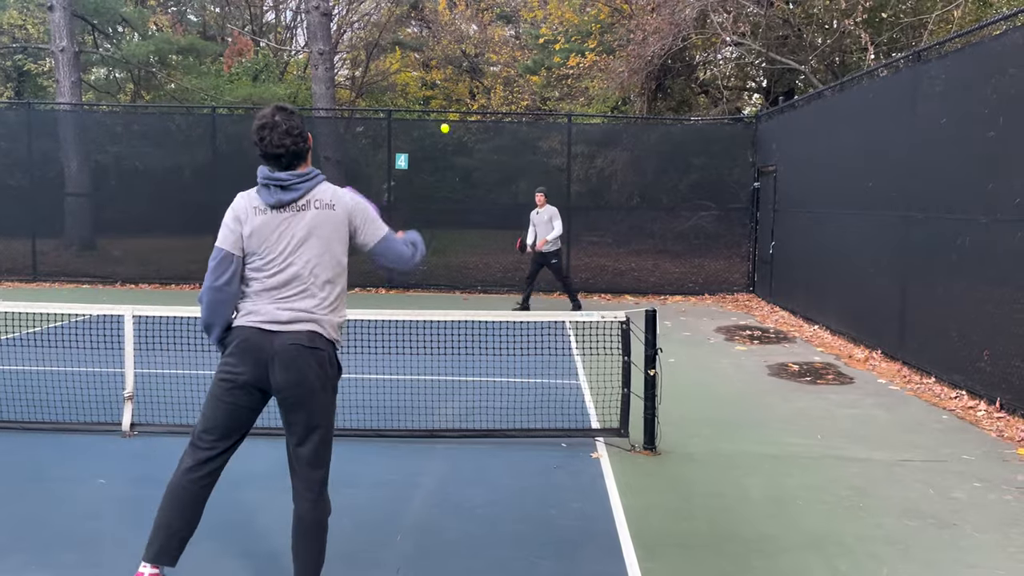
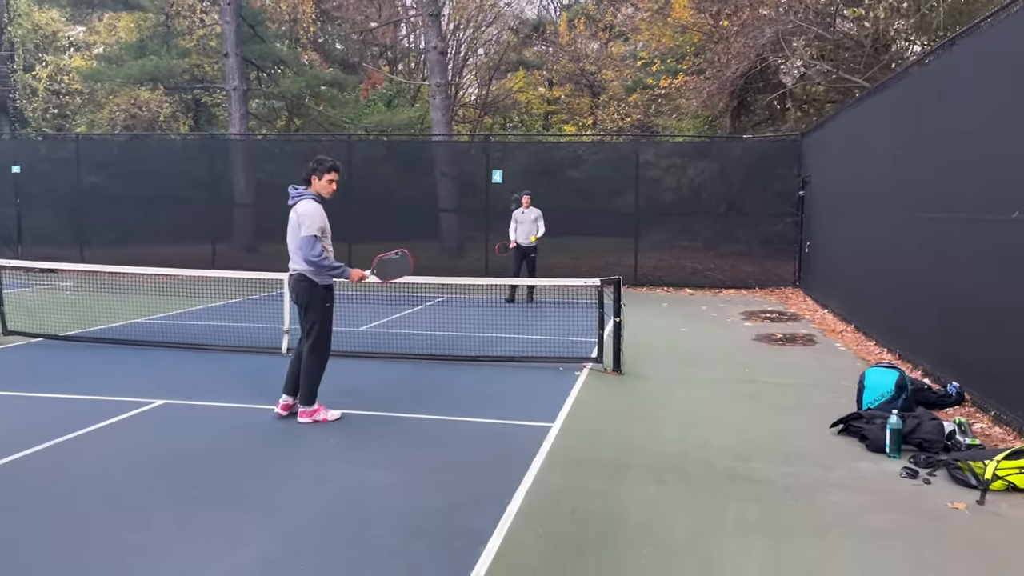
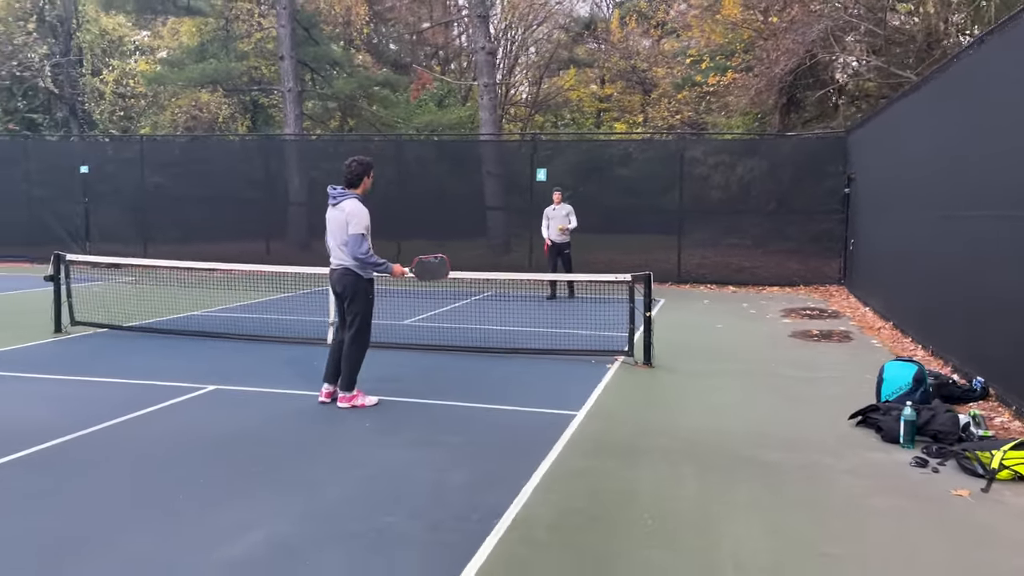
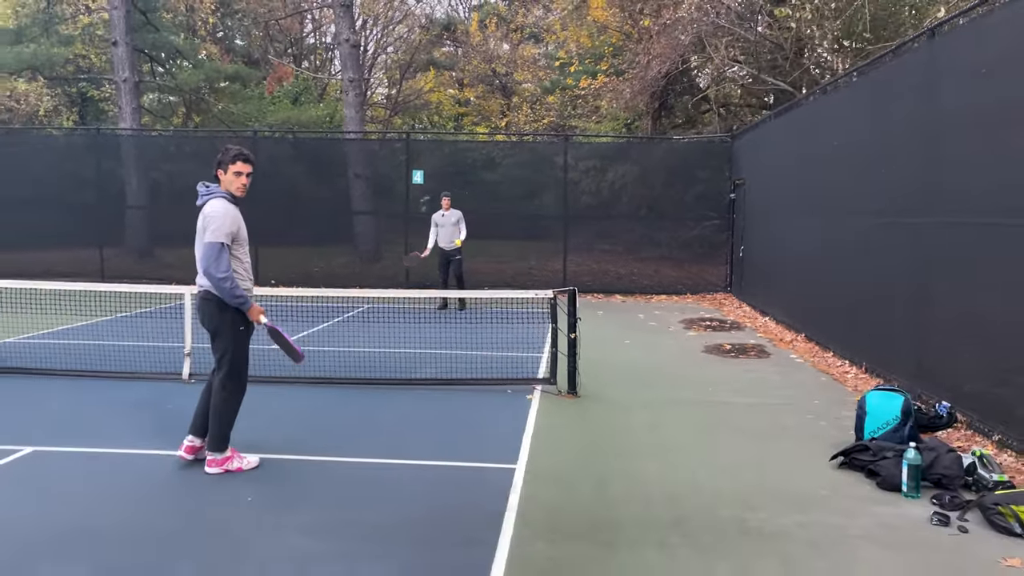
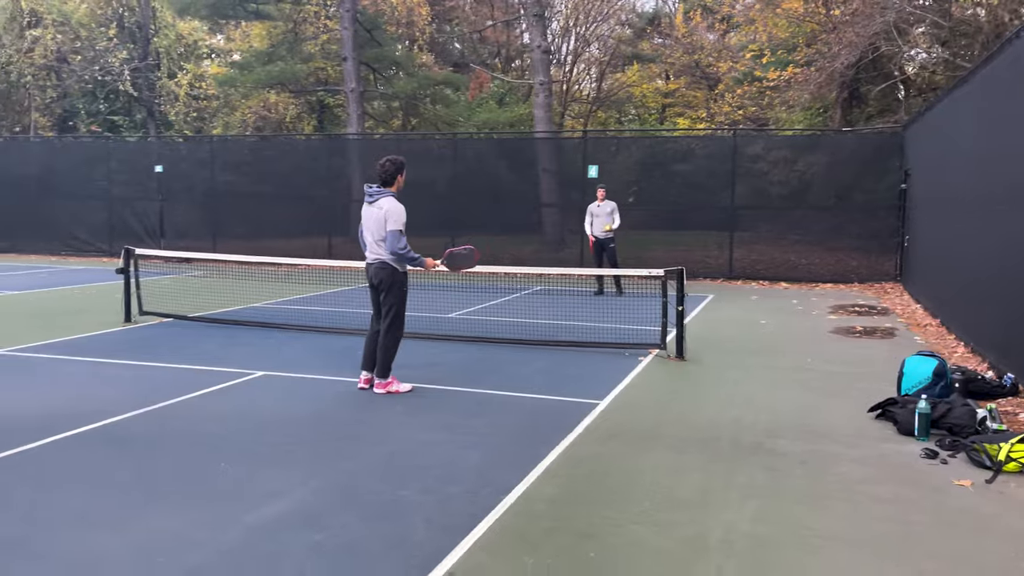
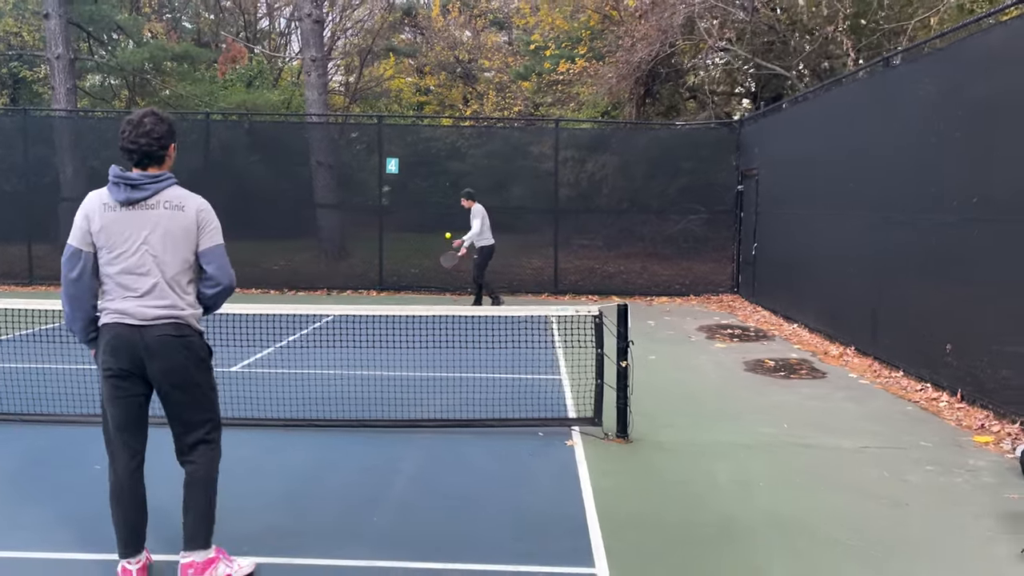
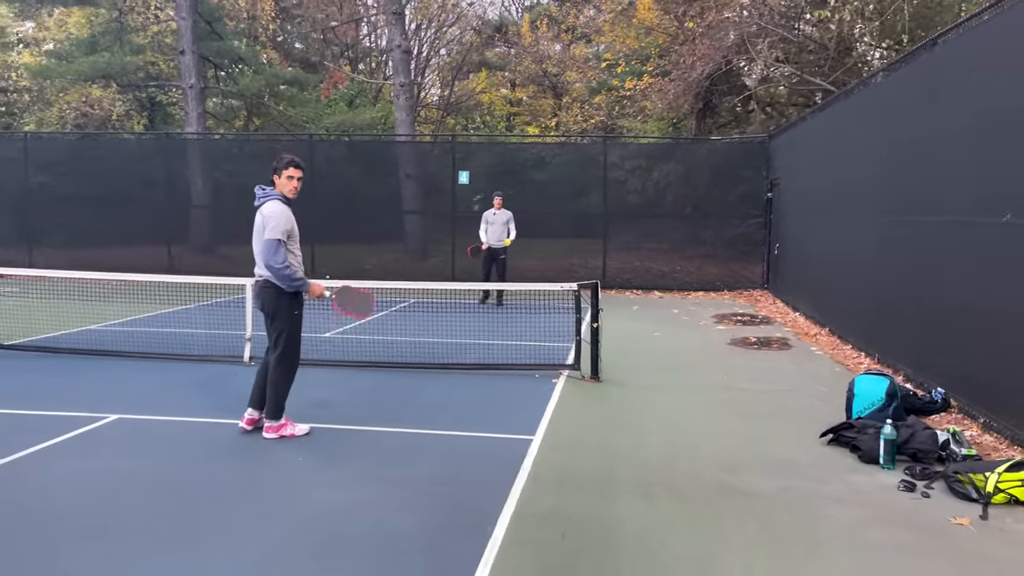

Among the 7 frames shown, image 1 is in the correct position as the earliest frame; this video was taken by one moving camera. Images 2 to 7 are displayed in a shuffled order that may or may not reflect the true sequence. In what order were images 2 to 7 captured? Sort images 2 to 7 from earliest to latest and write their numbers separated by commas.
6, 4, 7, 2, 3, 5
